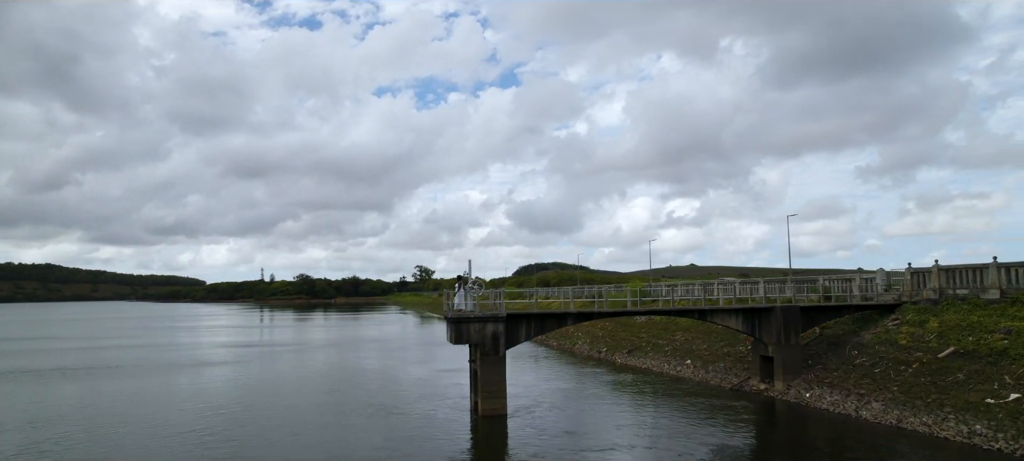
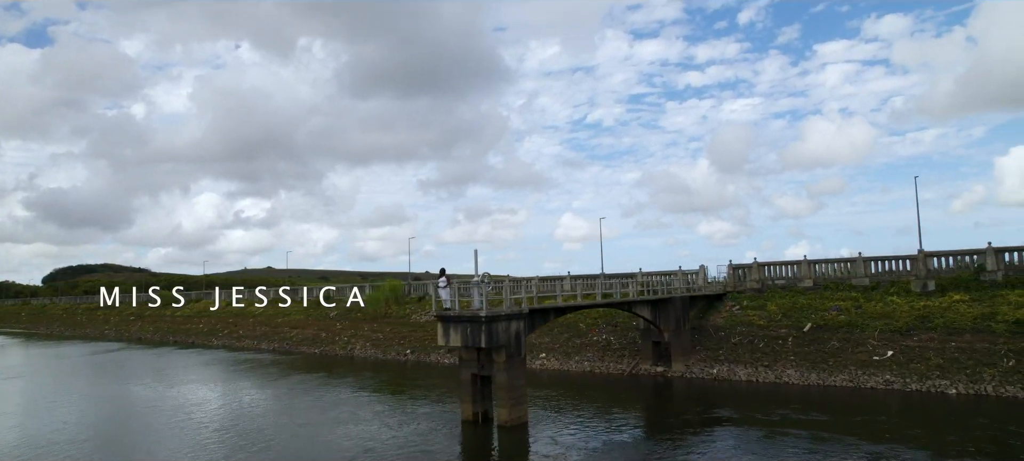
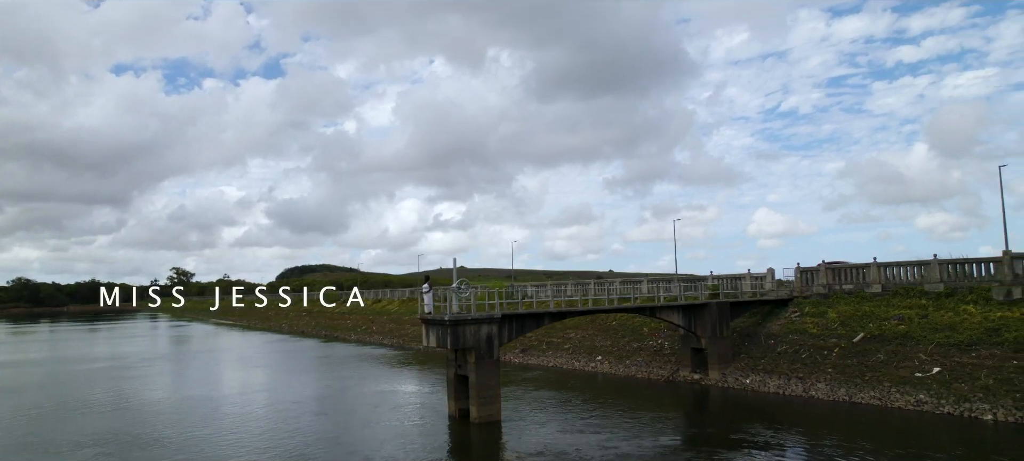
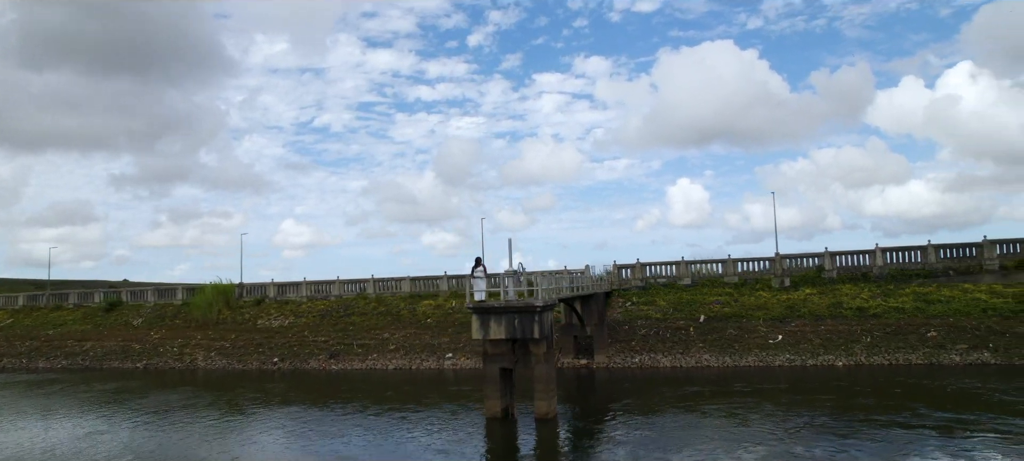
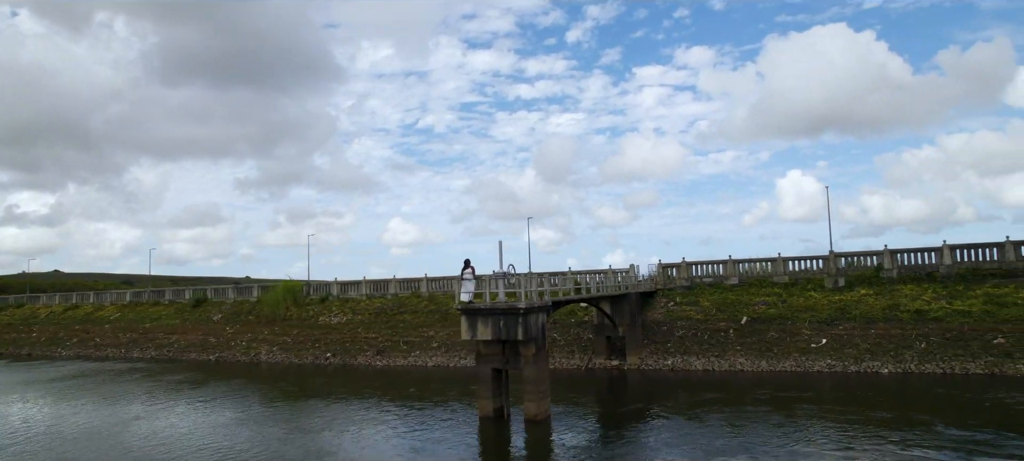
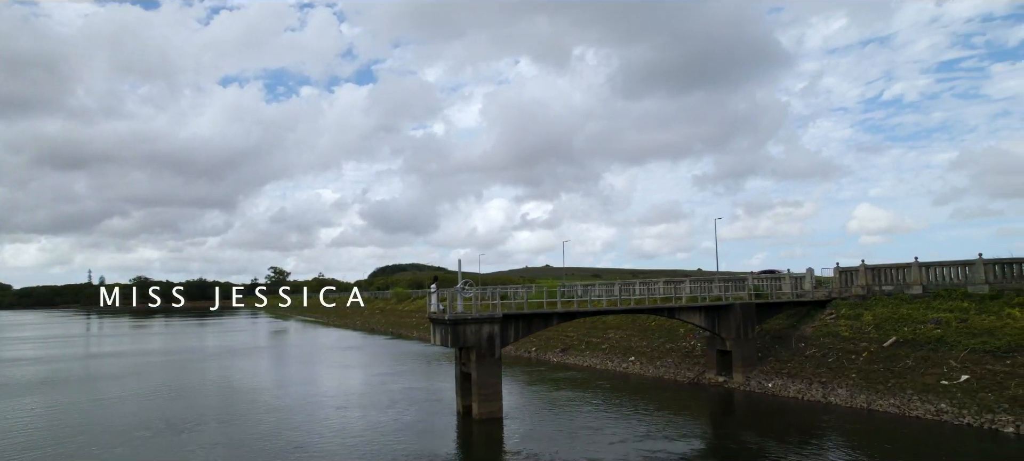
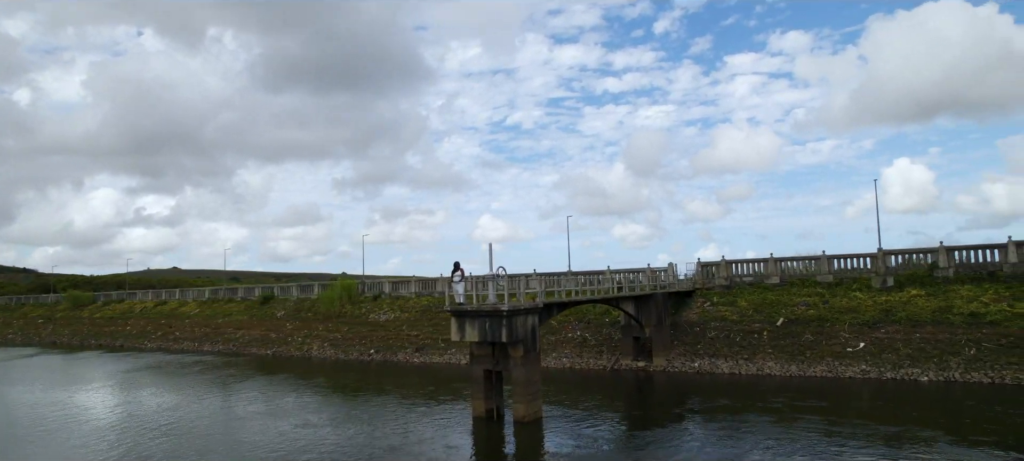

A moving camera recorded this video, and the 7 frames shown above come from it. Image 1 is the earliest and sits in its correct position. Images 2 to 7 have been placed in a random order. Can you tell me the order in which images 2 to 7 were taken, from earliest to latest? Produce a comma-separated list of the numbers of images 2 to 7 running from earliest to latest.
6, 3, 2, 7, 5, 4
